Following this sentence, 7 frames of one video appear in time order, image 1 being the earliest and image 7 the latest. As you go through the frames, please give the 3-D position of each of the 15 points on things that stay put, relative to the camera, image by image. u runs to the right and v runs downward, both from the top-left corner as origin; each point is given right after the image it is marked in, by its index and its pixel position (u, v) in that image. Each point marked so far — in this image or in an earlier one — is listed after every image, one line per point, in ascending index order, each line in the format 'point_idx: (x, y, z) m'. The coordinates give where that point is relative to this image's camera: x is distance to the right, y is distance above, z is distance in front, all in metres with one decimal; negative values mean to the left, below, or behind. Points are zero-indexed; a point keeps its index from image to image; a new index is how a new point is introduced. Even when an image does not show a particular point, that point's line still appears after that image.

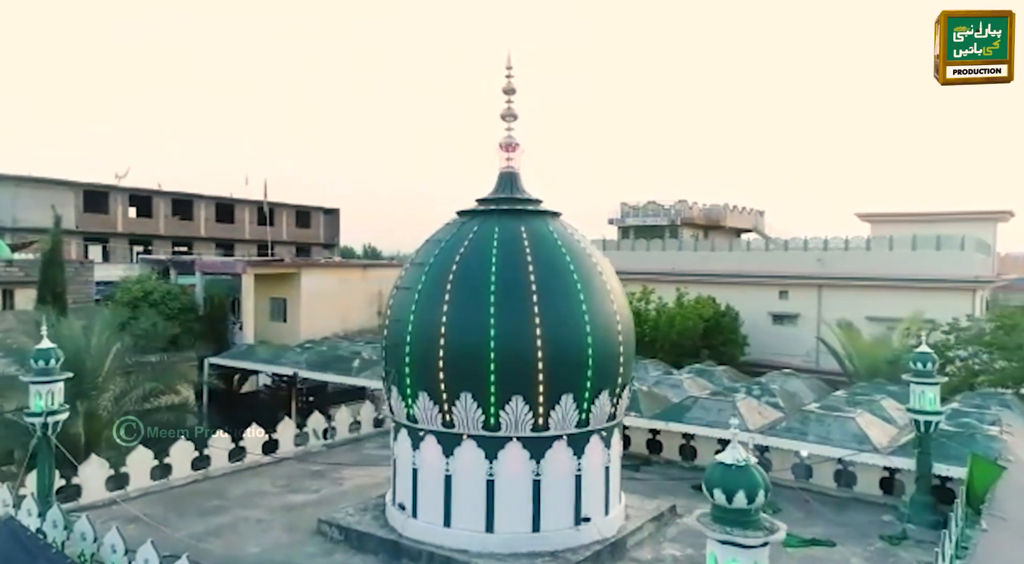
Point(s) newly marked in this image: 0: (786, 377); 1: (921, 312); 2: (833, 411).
0: (+5.3, -1.8, +15.9) m
1: (+10.2, -0.7, +19.6) m
2: (+5.1, -2.0, +13.0) m
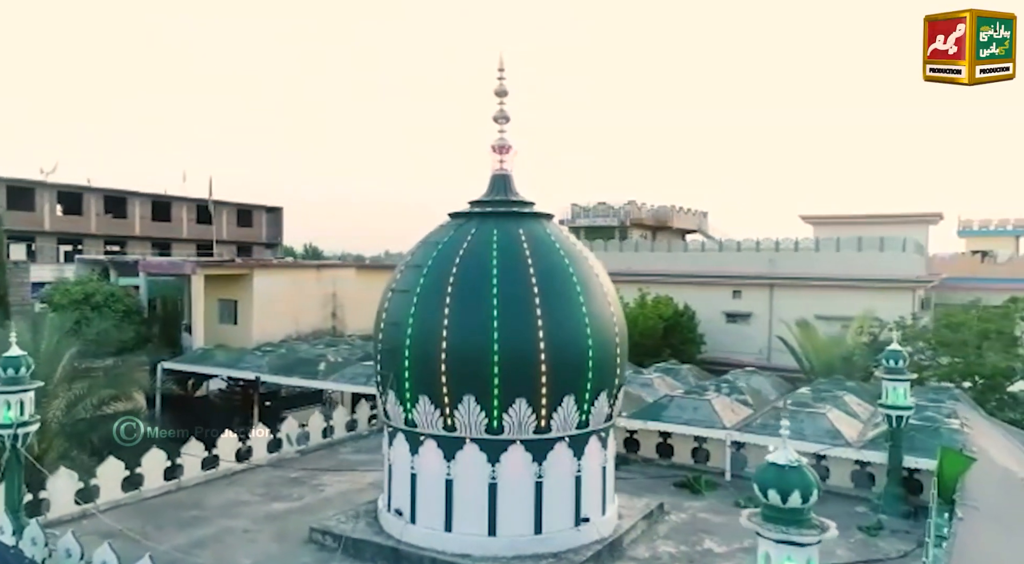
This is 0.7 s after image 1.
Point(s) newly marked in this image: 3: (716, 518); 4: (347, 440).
0: (+4.8, -1.8, +16.4) m
1: (+9.3, -0.7, +20.5) m
2: (+4.8, -2.0, +13.5) m
3: (+2.9, -3.4, +11.7) m
4: (-3.1, -3.0, +15.5) m
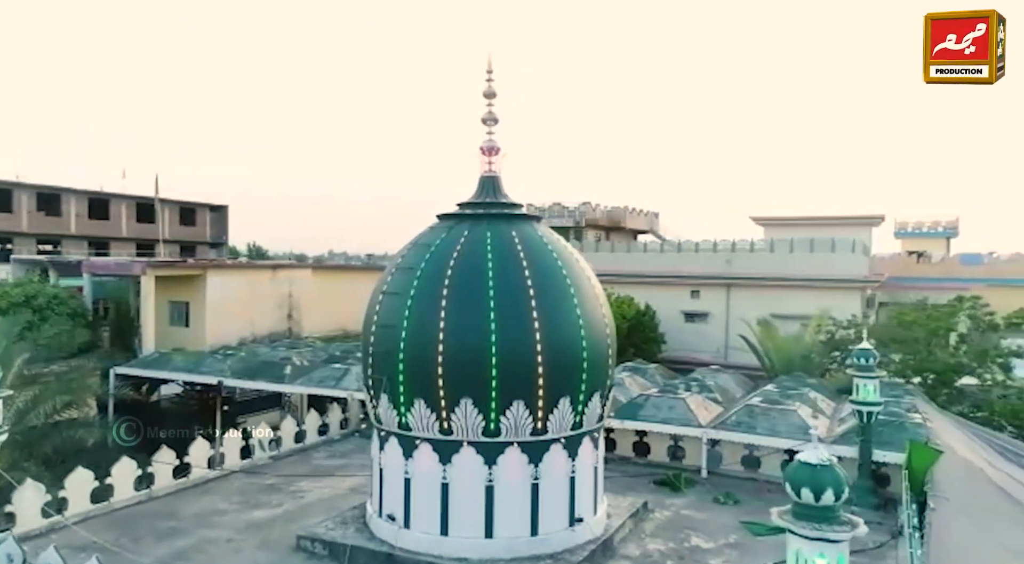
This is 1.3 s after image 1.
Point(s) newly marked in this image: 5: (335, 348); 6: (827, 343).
0: (+4.2, -1.9, +16.8) m
1: (+8.3, -0.7, +21.3) m
2: (+4.5, -2.1, +13.9) m
3: (+2.7, -3.4, +12.0) m
4: (-3.6, -3.0, +15.2) m
5: (-4.1, -1.6, +19.7) m
6: (+7.0, -1.3, +18.2) m
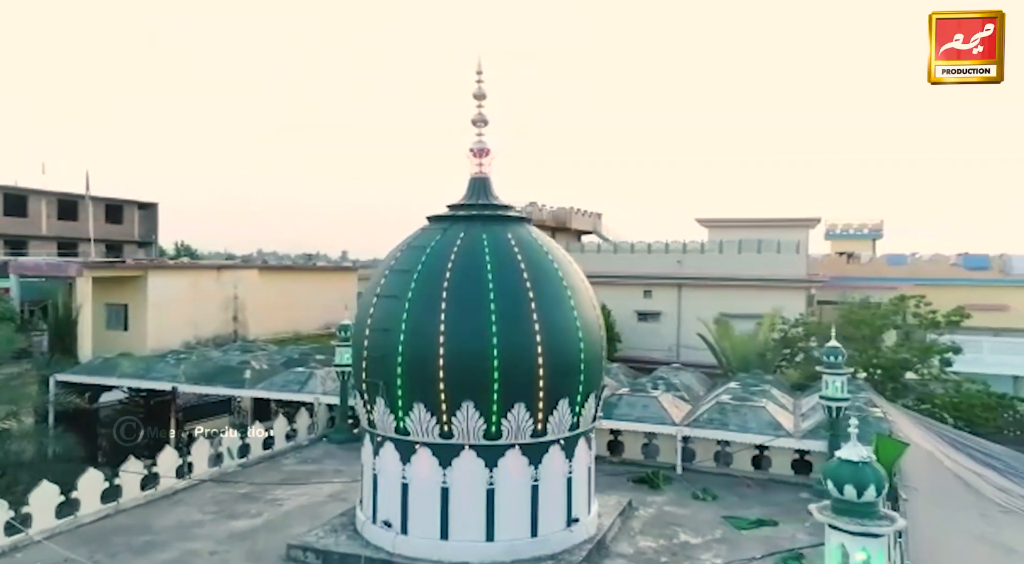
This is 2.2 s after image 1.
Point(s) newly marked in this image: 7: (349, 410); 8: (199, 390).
0: (+3.5, -1.9, +17.2) m
1: (+7.1, -0.7, +22.1) m
2: (+4.0, -2.1, +14.4) m
3: (+2.5, -3.4, +12.3) m
4: (-4.1, -3.1, +14.9) m
5: (-5.1, -1.7, +19.2) m
6: (+6.2, -1.3, +18.9) m
7: (-3.1, -2.4, +15.5) m
8: (-6.4, -2.2, +16.8) m
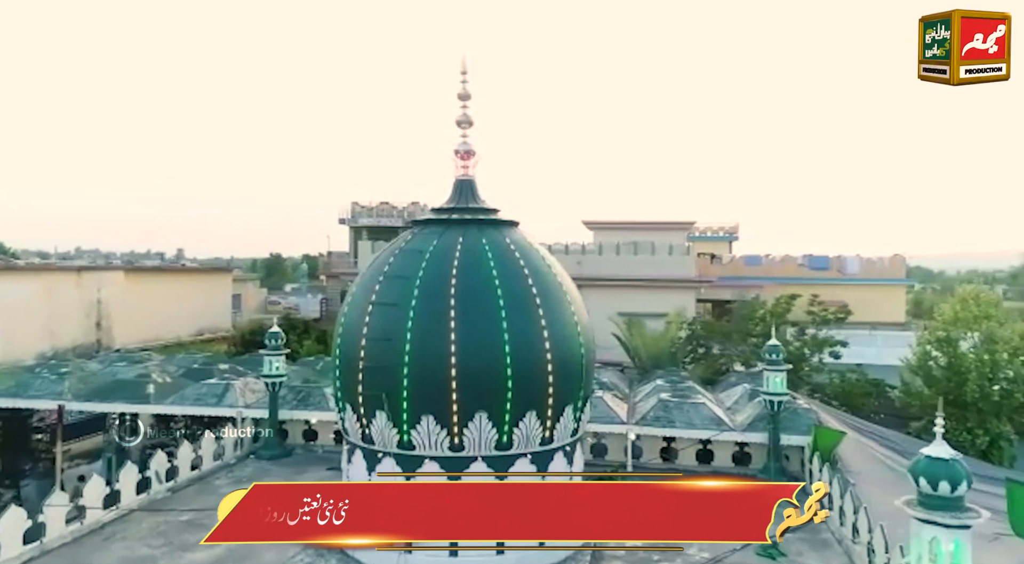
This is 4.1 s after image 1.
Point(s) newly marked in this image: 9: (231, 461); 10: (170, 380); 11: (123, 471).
0: (+1.9, -1.9, +17.6) m
1: (+4.3, -0.7, +23.2) m
2: (+3.1, -2.1, +15.0) m
3: (+2.1, -3.5, +12.6) m
4: (-4.9, -3.1, +13.6) m
5: (-6.9, -1.7, +17.6) m
6: (+4.1, -1.3, +19.8) m
7: (-4.1, -2.5, +14.4) m
8: (-7.6, -2.3, +14.9) m
9: (-4.8, -3.0, +14.0) m
10: (-6.6, -1.9, +15.8) m
11: (-5.6, -2.7, +11.9) m
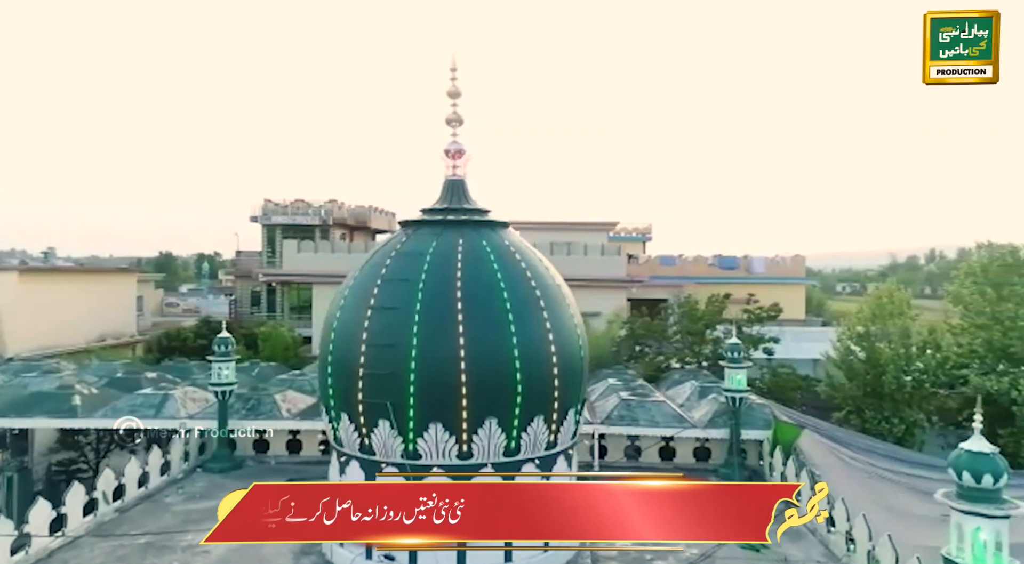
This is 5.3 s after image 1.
0: (+0.8, -1.9, +17.5) m
1: (+2.4, -0.7, +23.4) m
2: (+2.3, -2.1, +15.1) m
3: (+1.7, -3.5, +12.6) m
4: (-5.4, -3.2, +12.5) m
5: (-7.9, -1.8, +16.2) m
6: (+2.7, -1.3, +20.0) m
7: (-4.7, -2.5, +13.5) m
8: (-8.2, -2.3, +13.4) m
9: (-5.3, -3.1, +12.9) m
10: (-7.4, -1.9, +14.5) m
11: (-5.8, -2.8, +10.7) m
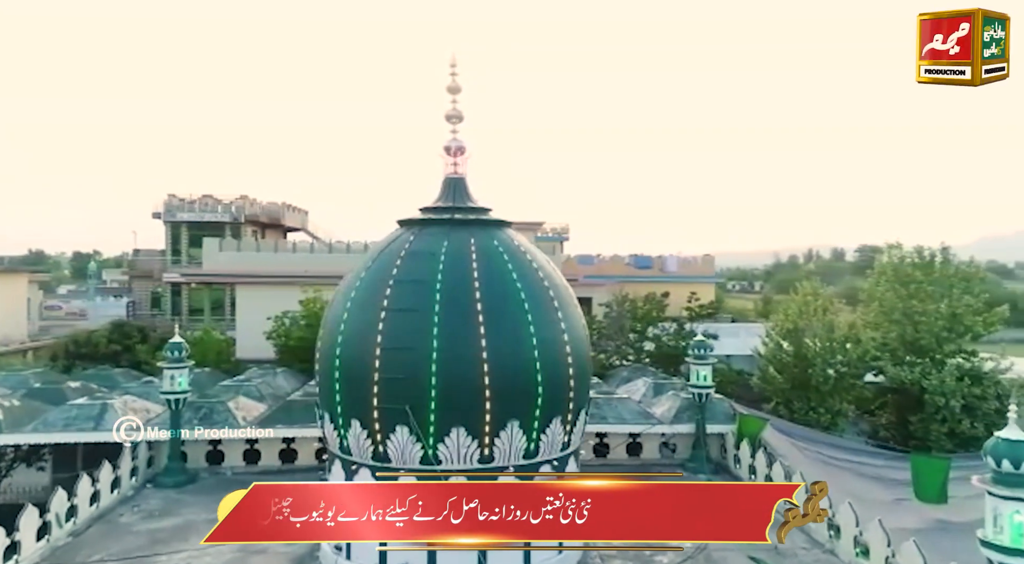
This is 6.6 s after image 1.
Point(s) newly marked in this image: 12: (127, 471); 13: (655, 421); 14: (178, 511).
0: (+0.8, -1.9, +17.6) m
1: (+2.9, -0.7, +23.3) m
2: (+2.1, -2.1, +15.0) m
3: (+1.3, -3.4, +12.6) m
4: (-5.8, -3.2, +13.2) m
5: (-8.0, -1.9, +17.0) m
6: (+2.9, -1.3, +19.9) m
7: (-5.0, -2.6, +14.1) m
8: (-8.6, -2.4, +14.3) m
9: (-5.7, -3.1, +13.5) m
10: (-7.6, -2.0, +15.3) m
11: (-6.4, -2.8, +11.4) m
12: (-5.7, -2.8, +13.7) m
13: (+2.8, -2.5, +14.2) m
14: (-4.9, -3.3, +12.9) m
